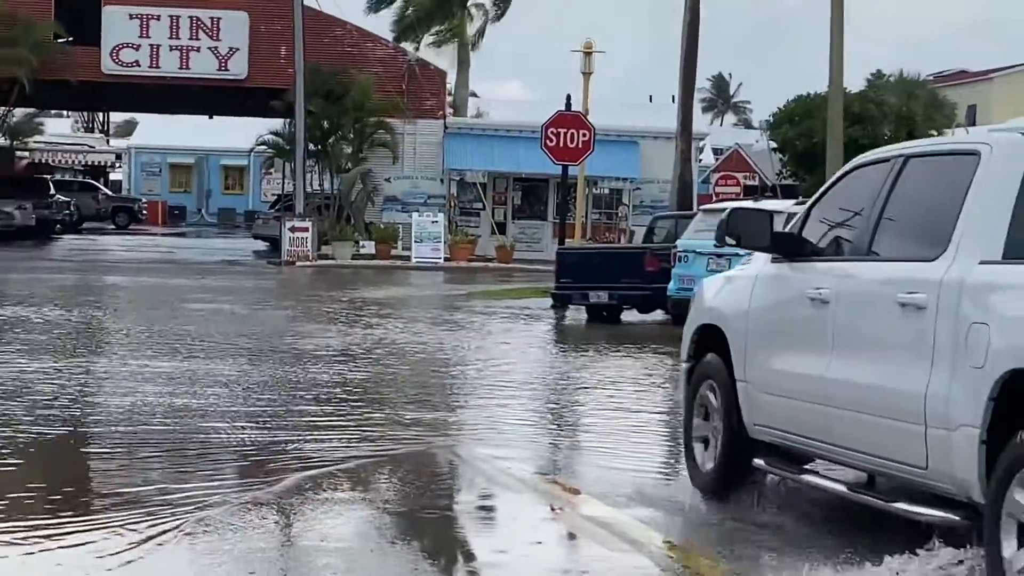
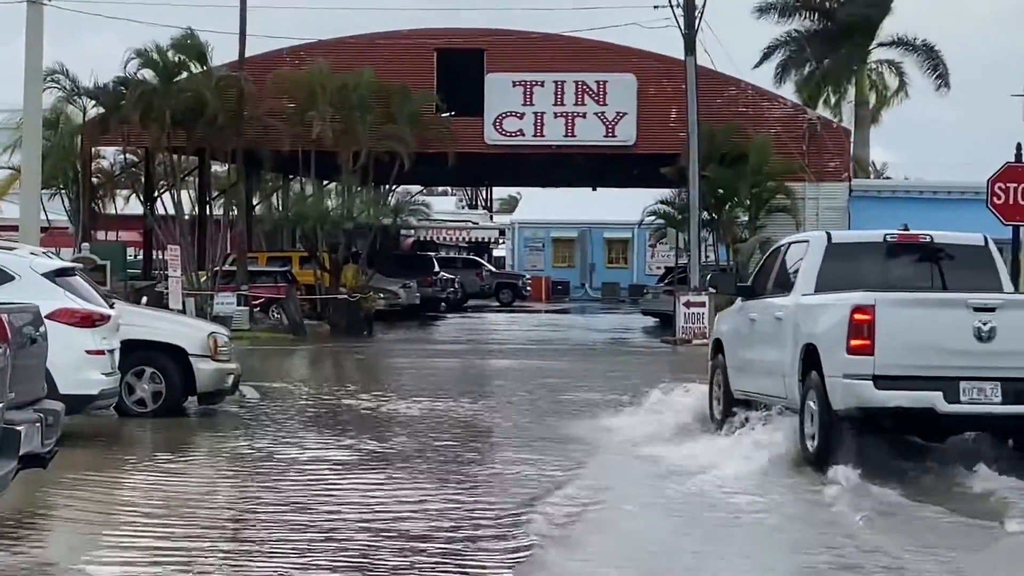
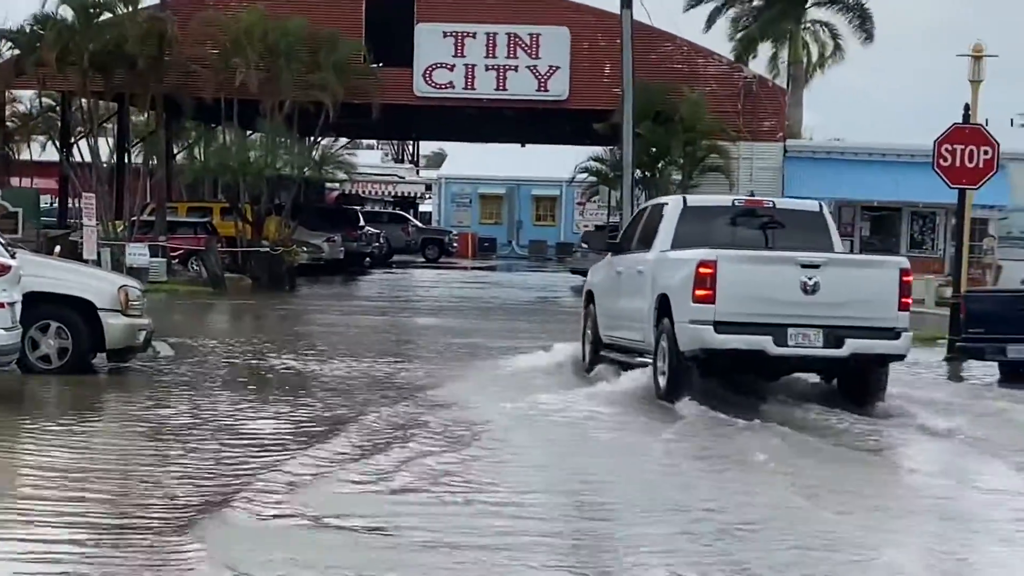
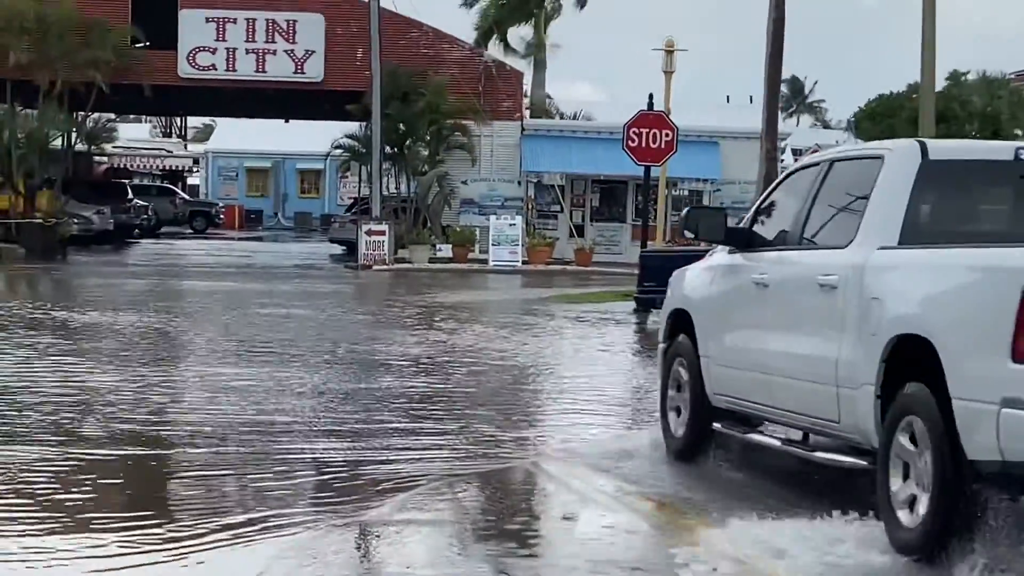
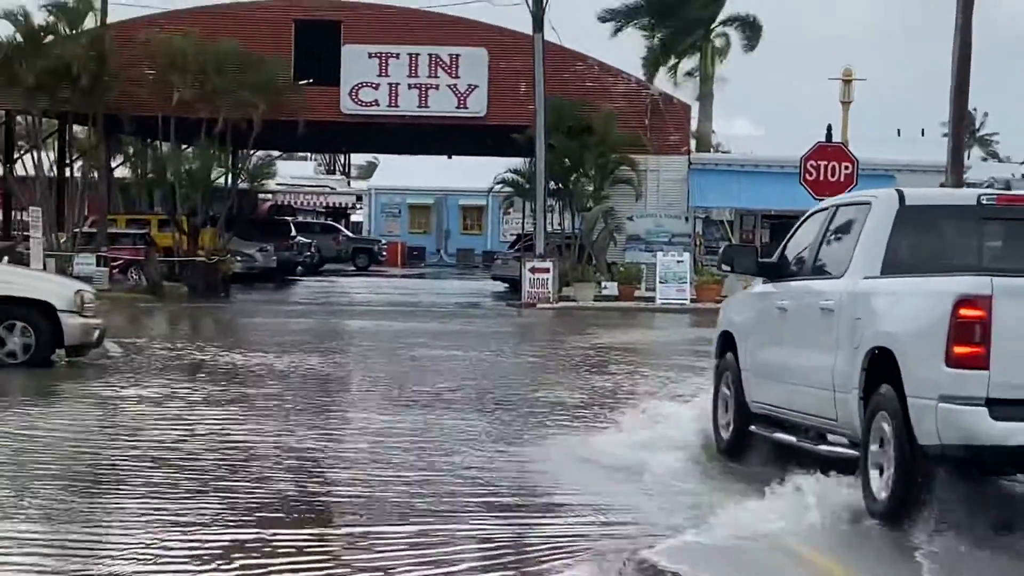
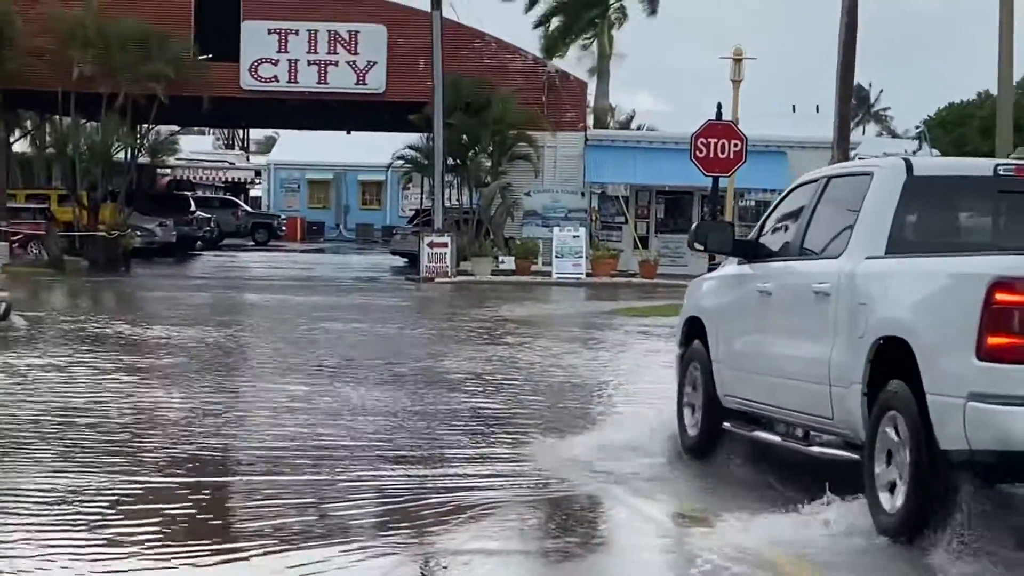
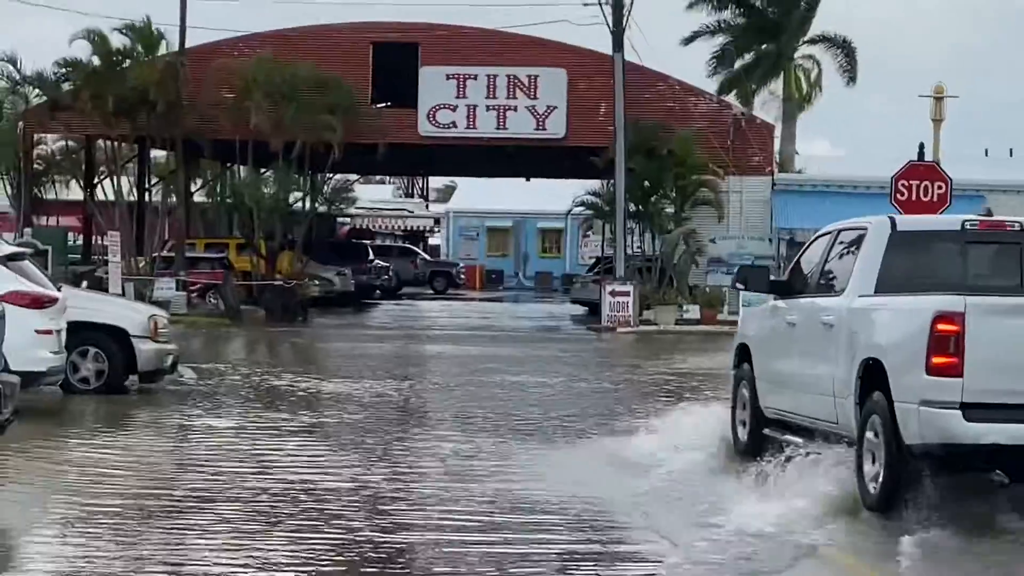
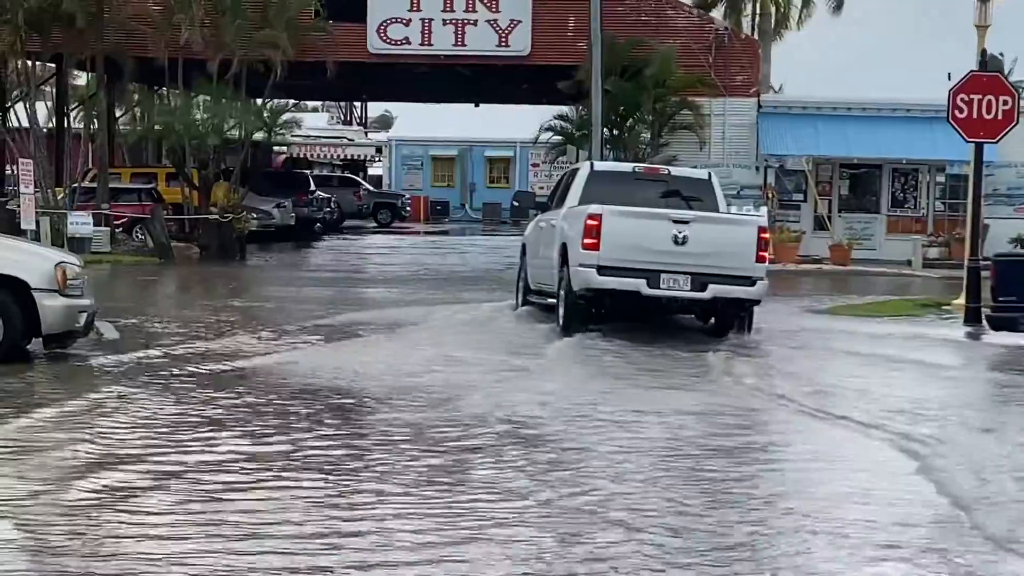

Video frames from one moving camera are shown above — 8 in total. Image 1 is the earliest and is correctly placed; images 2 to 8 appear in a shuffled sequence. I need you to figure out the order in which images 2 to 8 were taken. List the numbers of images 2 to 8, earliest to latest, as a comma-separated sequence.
4, 6, 5, 7, 2, 3, 8
